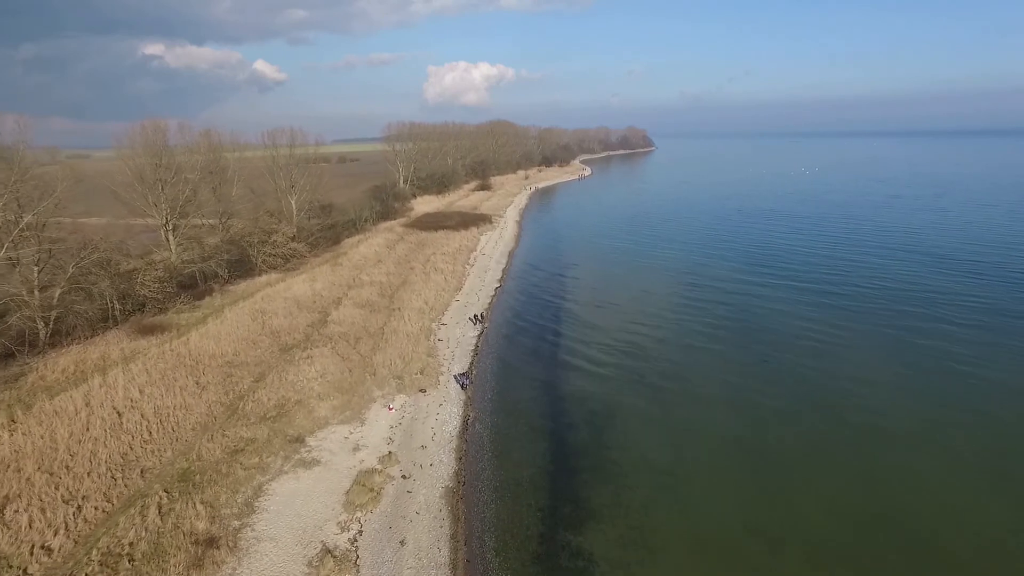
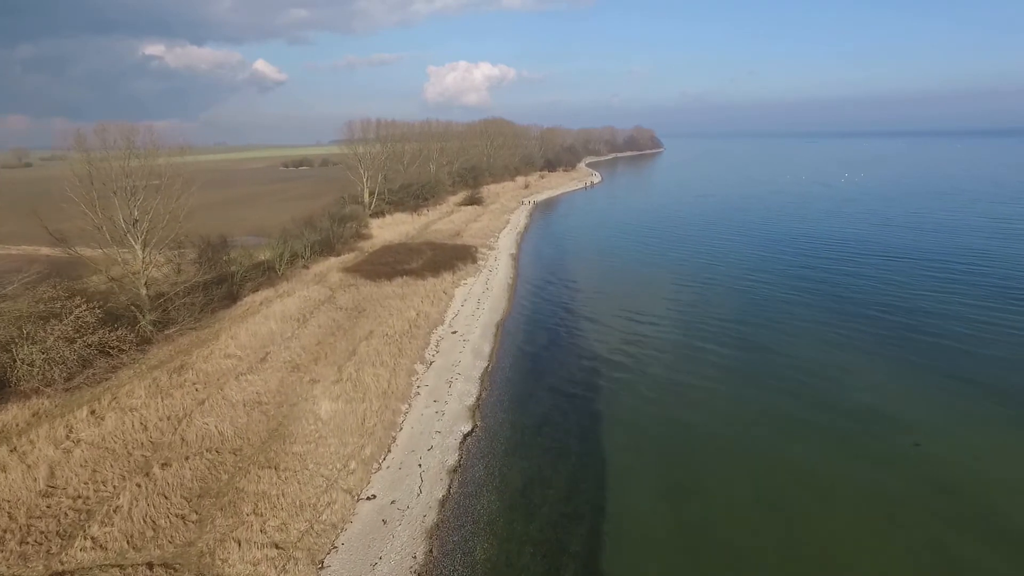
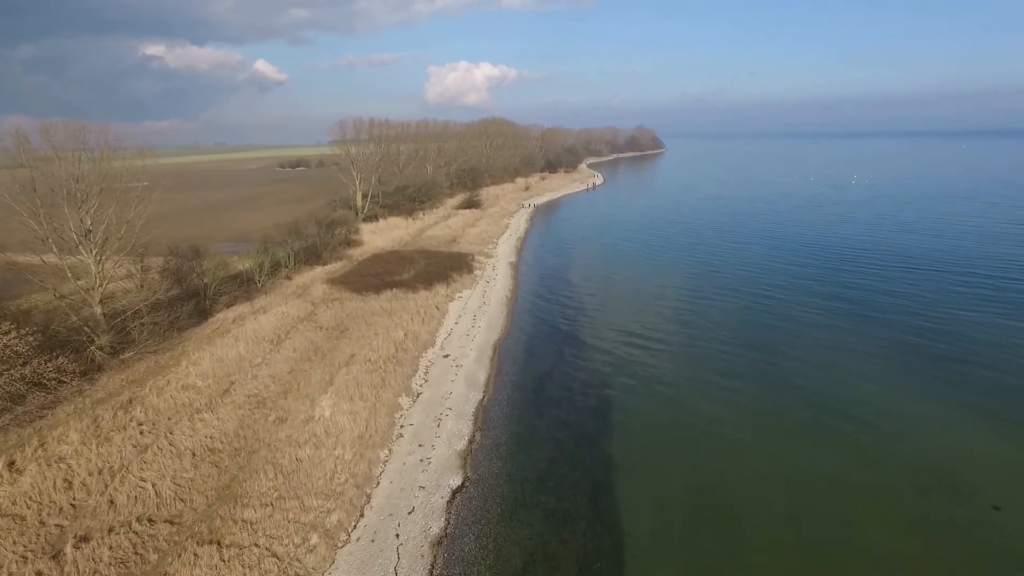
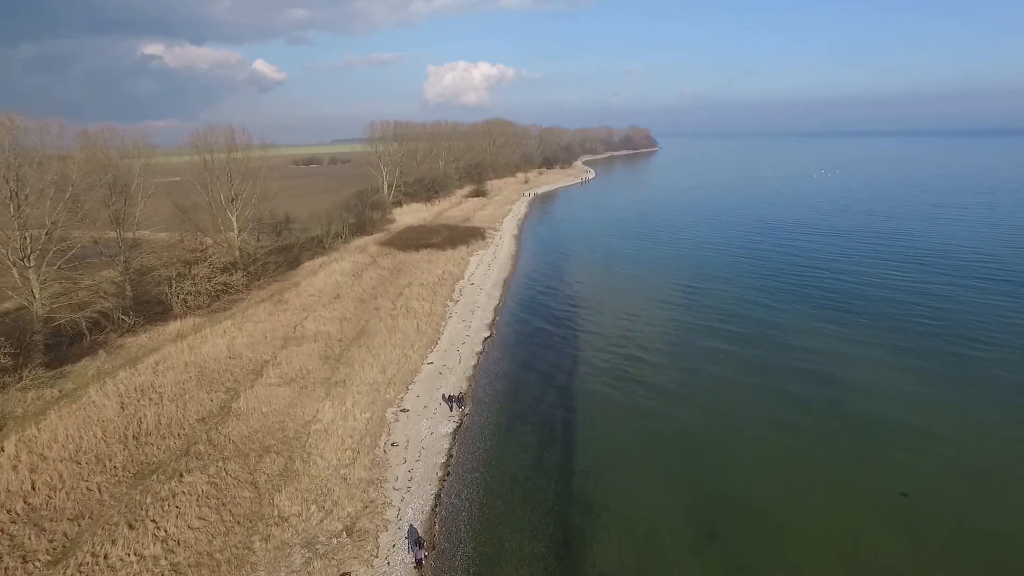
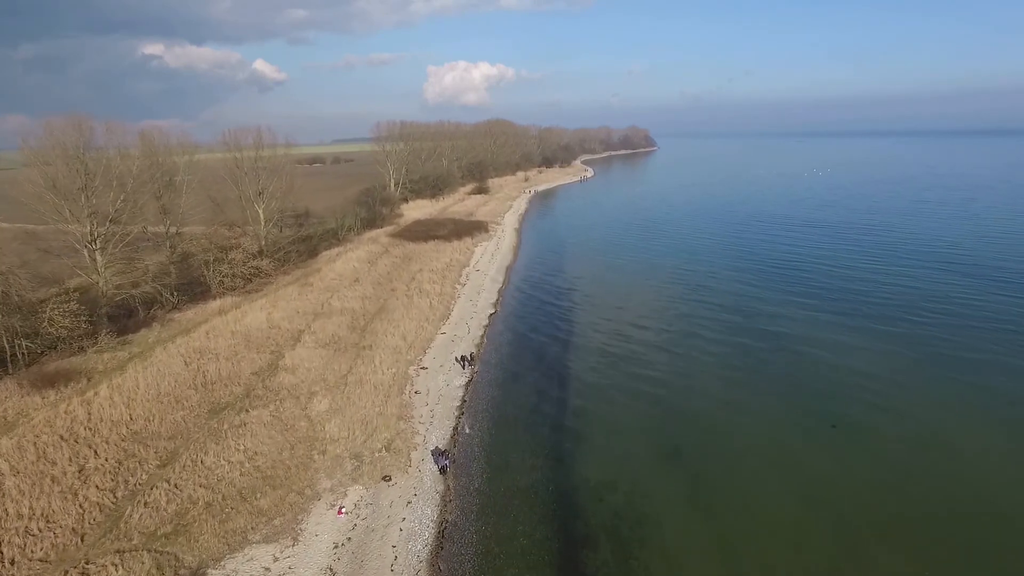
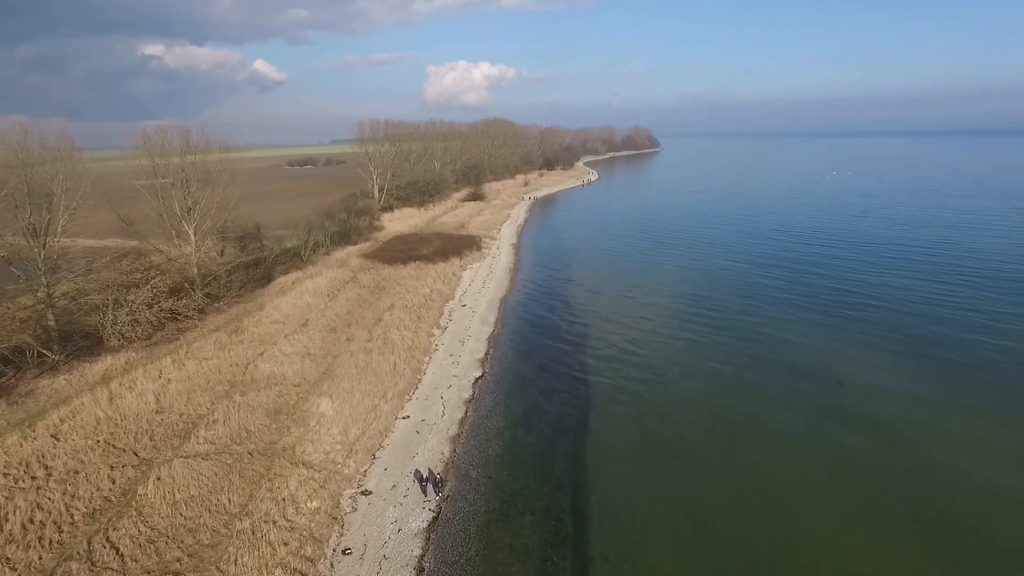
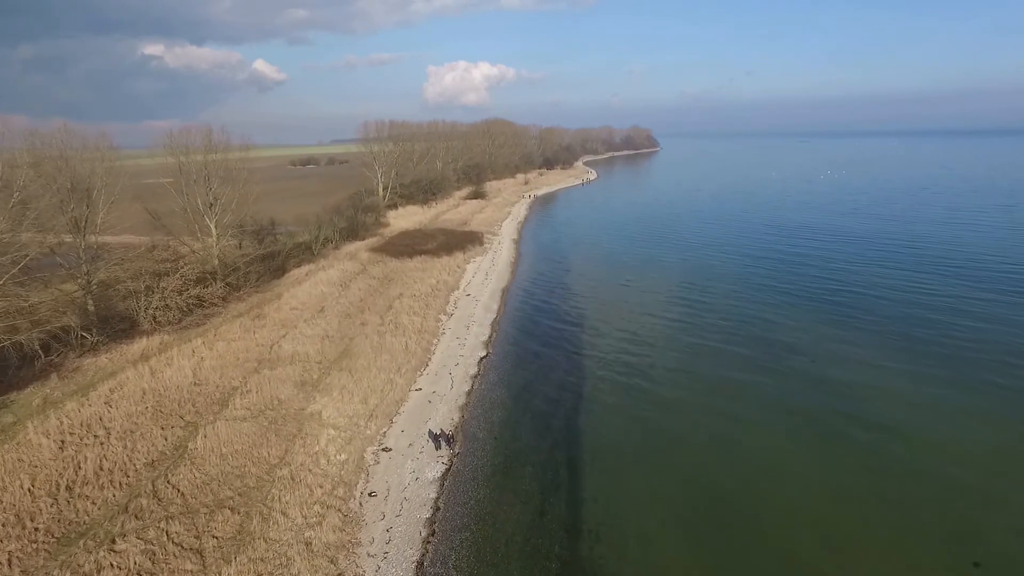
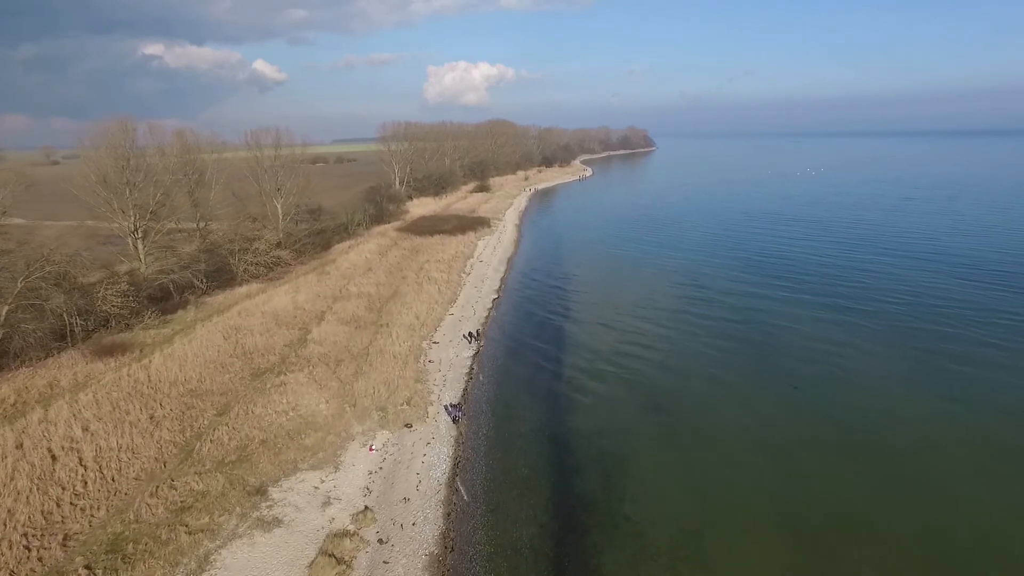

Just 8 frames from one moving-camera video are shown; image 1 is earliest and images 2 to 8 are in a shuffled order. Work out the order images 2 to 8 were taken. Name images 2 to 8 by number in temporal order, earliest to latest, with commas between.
8, 5, 4, 7, 6, 2, 3
